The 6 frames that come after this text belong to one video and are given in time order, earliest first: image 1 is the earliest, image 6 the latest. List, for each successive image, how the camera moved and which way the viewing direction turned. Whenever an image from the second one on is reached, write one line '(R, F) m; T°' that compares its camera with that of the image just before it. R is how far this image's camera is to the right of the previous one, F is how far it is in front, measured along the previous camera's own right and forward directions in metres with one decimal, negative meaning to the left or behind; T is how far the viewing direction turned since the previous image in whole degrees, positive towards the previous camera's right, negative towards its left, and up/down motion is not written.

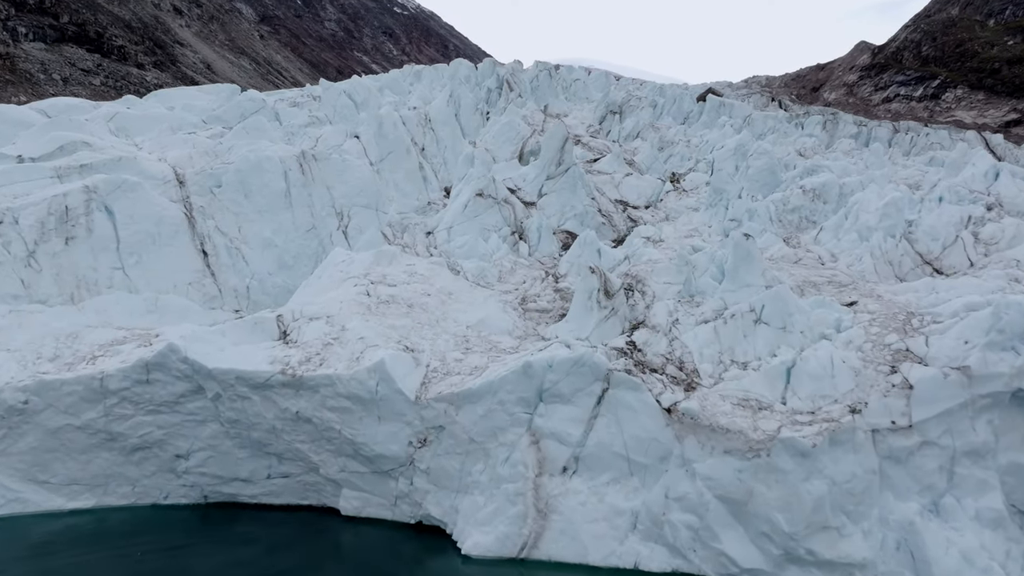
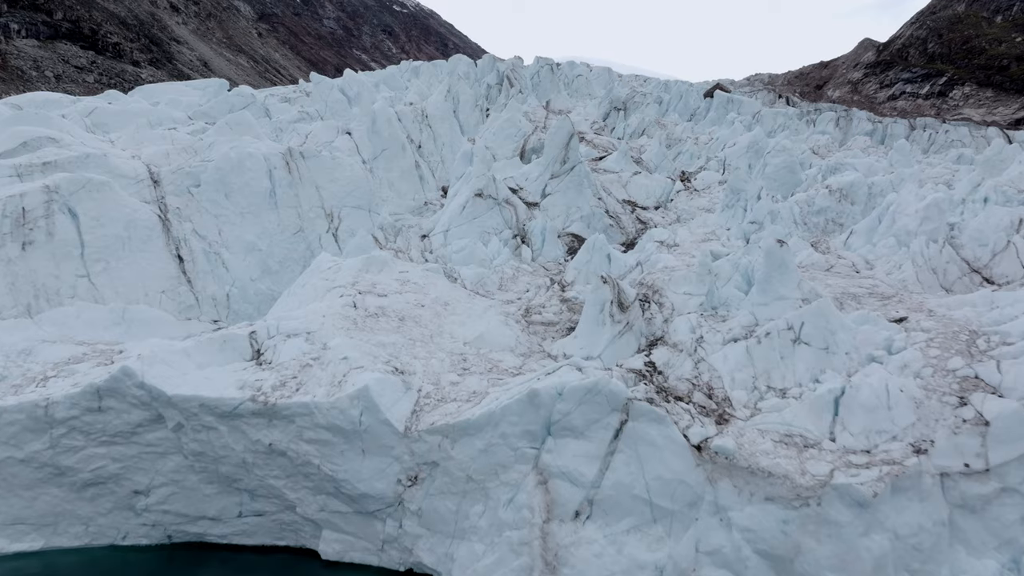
(0.0, +1.1) m; 0°
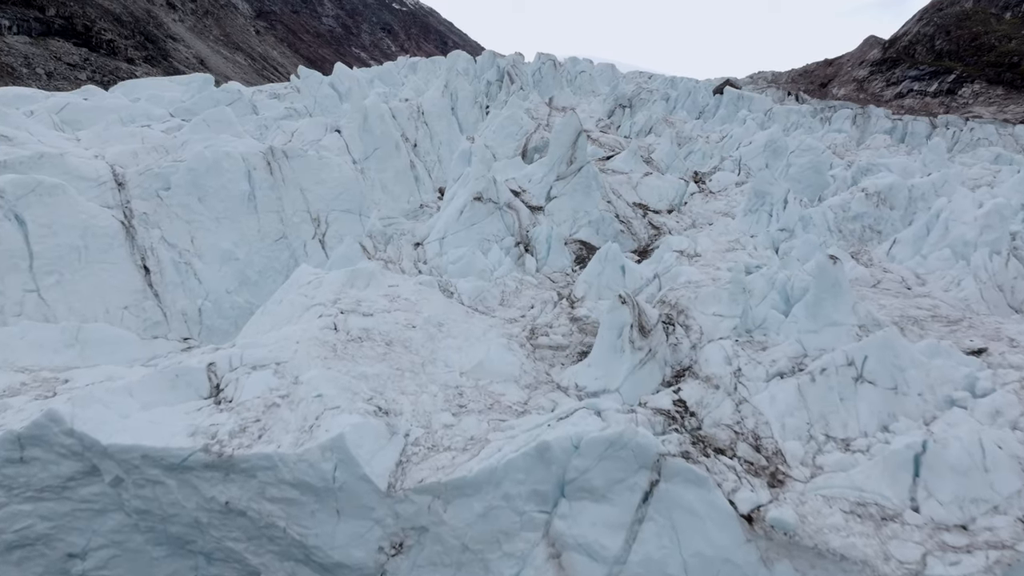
(0.0, +1.3) m; 0°
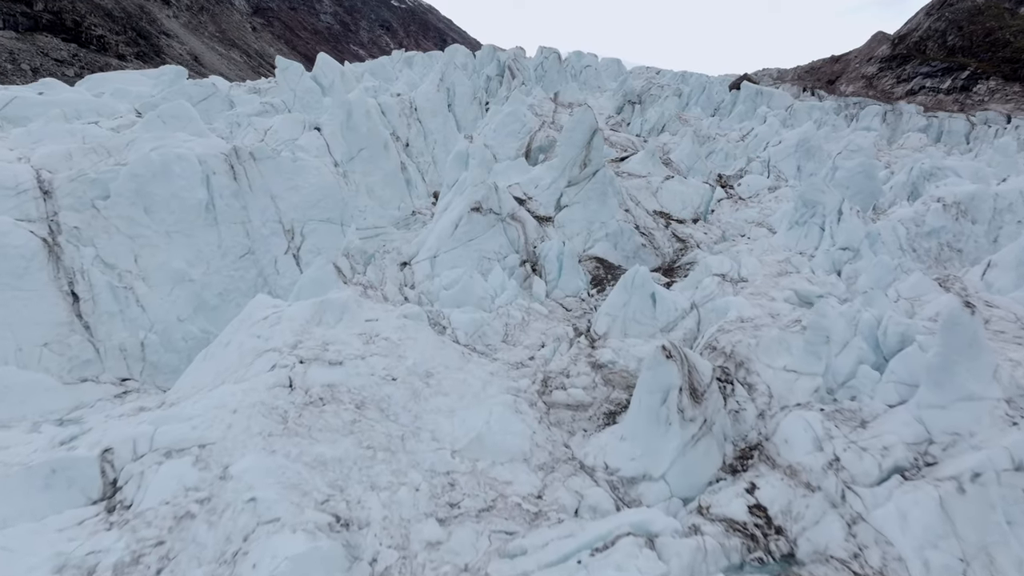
(-0.1, +2.0) m; 0°
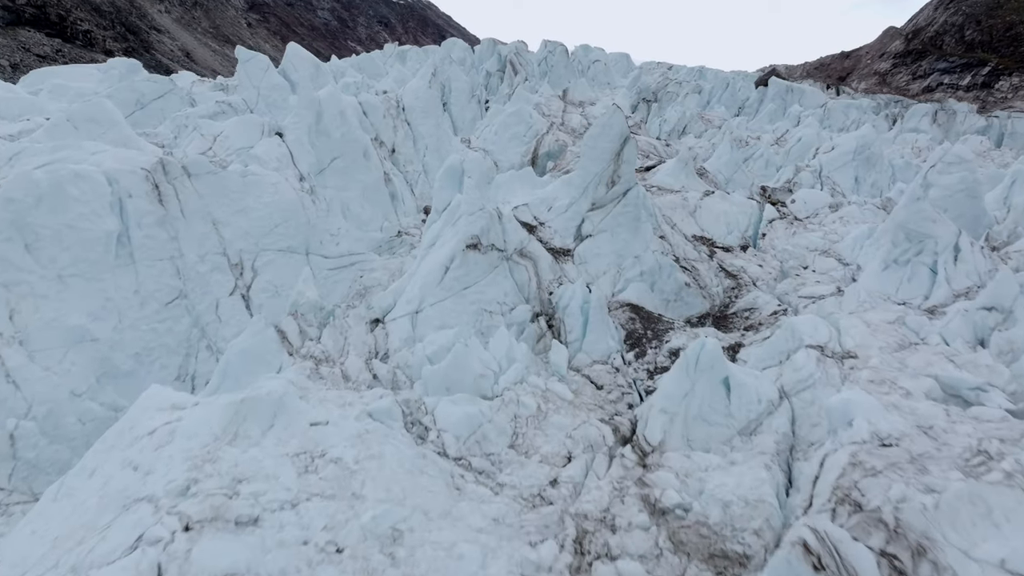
(-0.1, +2.7) m; 0°
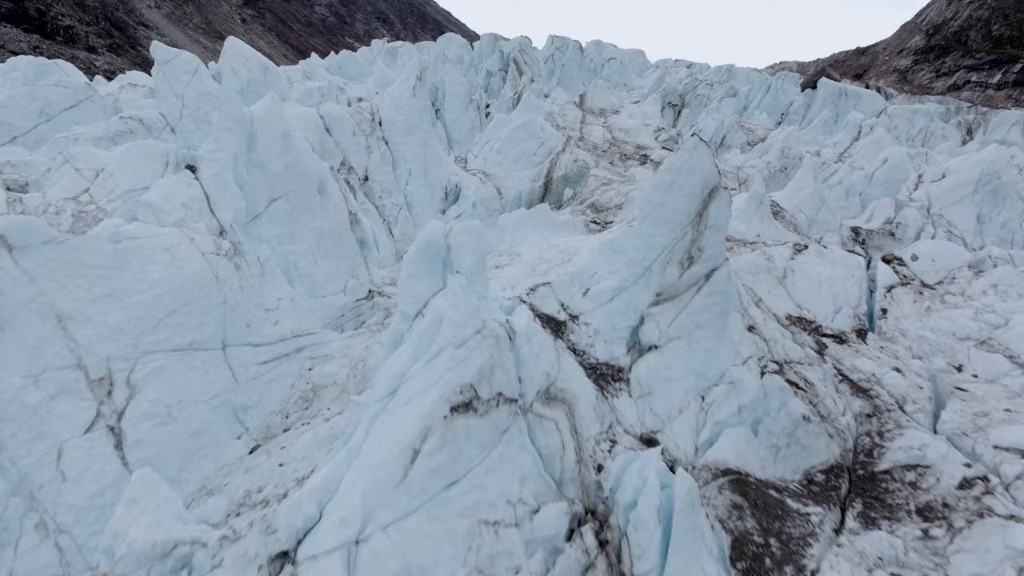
(-0.1, +3.6) m; 0°
